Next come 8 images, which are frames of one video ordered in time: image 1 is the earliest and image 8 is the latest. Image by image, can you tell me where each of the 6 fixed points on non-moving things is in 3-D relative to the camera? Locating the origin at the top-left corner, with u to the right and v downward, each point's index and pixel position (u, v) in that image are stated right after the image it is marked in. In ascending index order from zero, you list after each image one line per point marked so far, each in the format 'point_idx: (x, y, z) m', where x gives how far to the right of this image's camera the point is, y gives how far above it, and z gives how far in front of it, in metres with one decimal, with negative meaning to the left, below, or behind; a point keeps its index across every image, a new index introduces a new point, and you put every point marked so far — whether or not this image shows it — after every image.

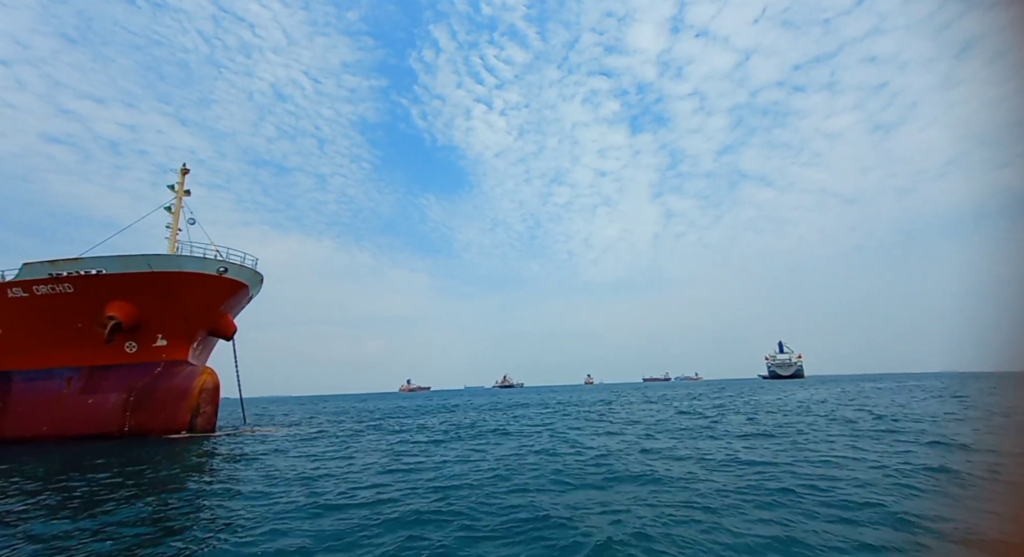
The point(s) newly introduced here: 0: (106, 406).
0: (-10.3, -3.3, +13.4) m
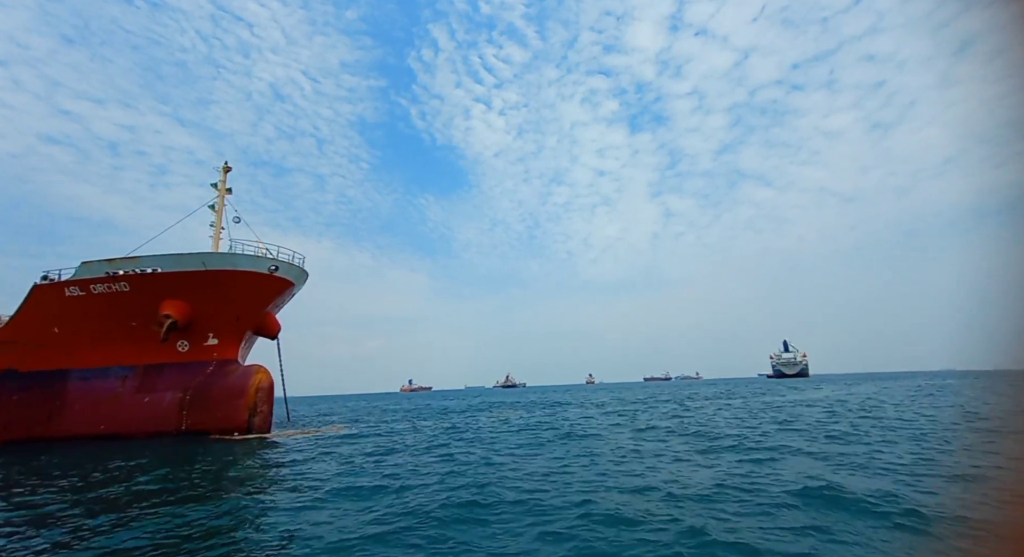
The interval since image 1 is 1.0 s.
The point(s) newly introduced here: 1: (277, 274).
0: (-8.9, -3.3, +13.5) m
1: (-6.5, +0.2, +14.6) m
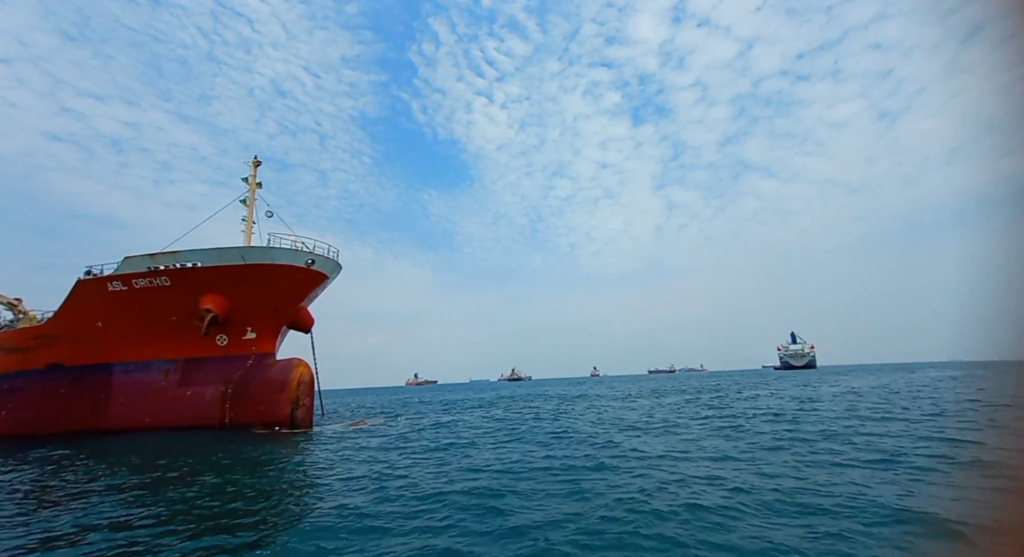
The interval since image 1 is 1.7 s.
0: (-8.0, -3.1, +13.6) m
1: (-5.5, +0.3, +14.7) m
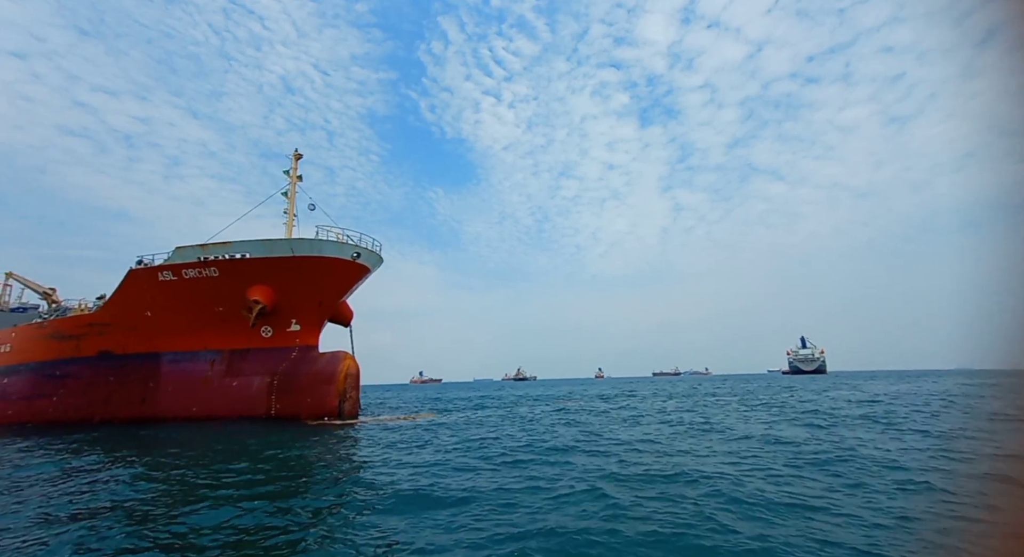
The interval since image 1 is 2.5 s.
0: (-6.8, -2.9, +13.8) m
1: (-4.3, +0.5, +14.8) m
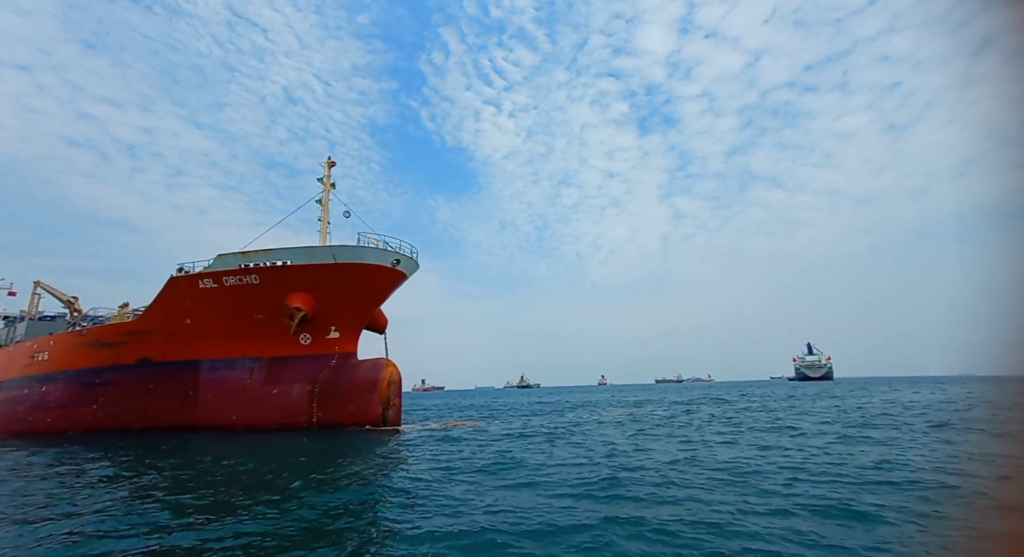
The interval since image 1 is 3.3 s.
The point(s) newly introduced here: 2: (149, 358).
0: (-5.7, -3.1, +13.7) m
1: (-3.2, +0.3, +14.8) m
2: (-10.0, -2.2, +14.4) m
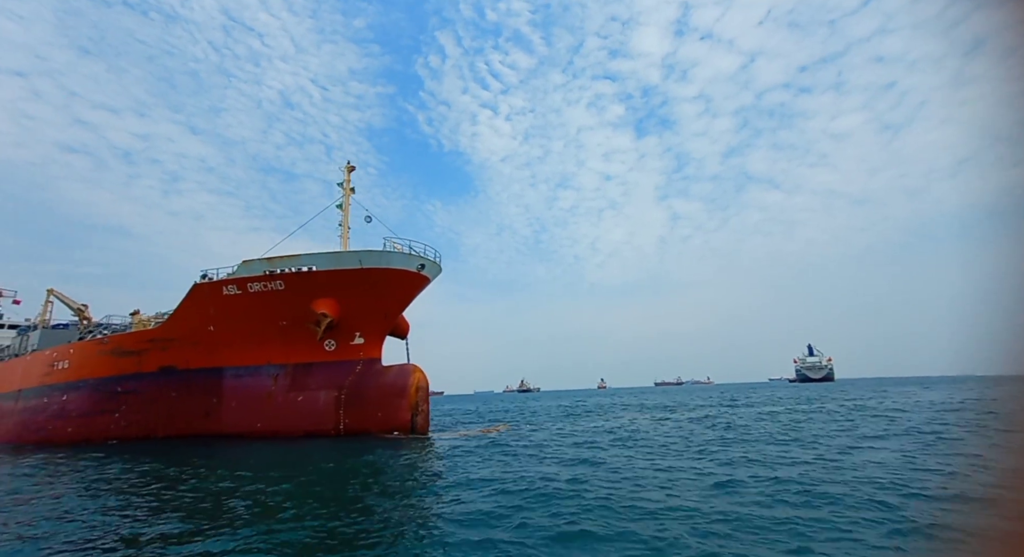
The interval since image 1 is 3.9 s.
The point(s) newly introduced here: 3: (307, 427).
0: (-5.0, -3.3, +13.6) m
1: (-2.5, +0.2, +14.7) m
2: (-9.3, -2.4, +14.3) m
3: (-5.3, -3.8, +13.5) m
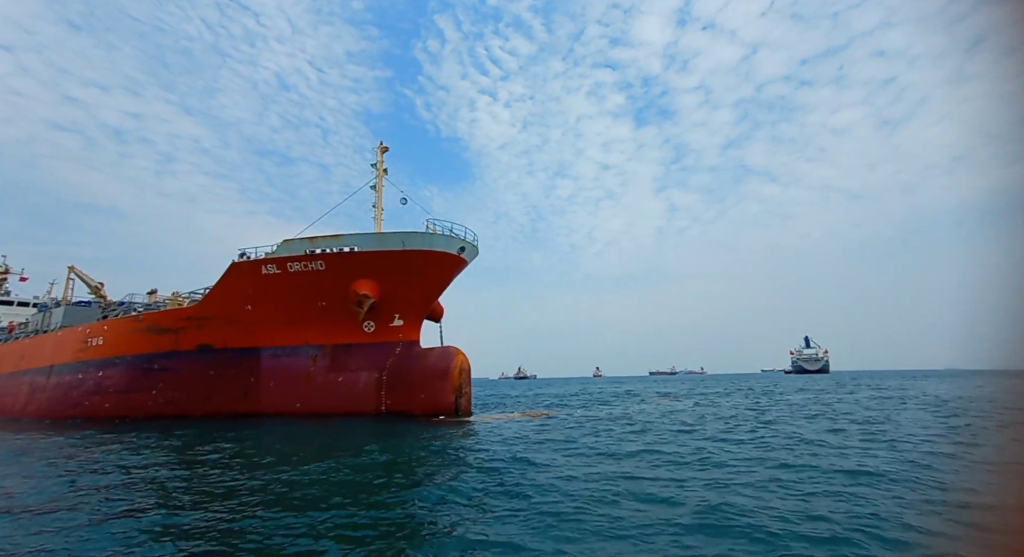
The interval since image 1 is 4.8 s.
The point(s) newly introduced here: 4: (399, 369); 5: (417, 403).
0: (-3.9, -2.8, +13.5) m
1: (-1.4, +0.7, +14.6) m
2: (-8.2, -1.8, +14.1) m
3: (-4.3, -3.3, +13.5) m
4: (-2.9, -2.3, +13.5) m
5: (-2.4, -3.1, +13.2) m
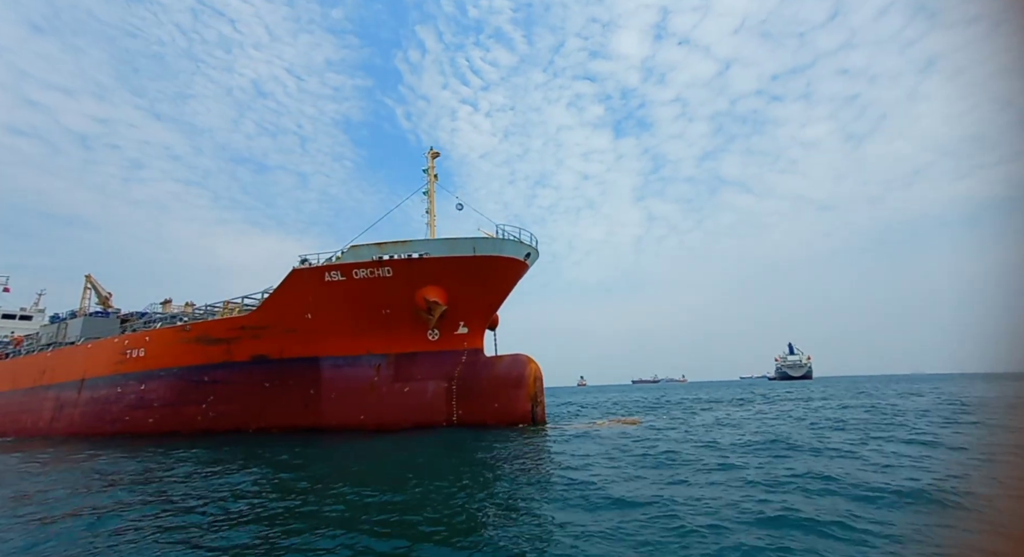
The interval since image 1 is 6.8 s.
0: (-2.1, -2.9, +13.1) m
1: (+0.4, +0.5, +14.3) m
2: (-6.4, -2.0, +13.5) m
3: (-2.4, -3.5, +13.0) m
4: (-1.1, -2.5, +13.1) m
5: (-0.6, -3.3, +12.8) m
